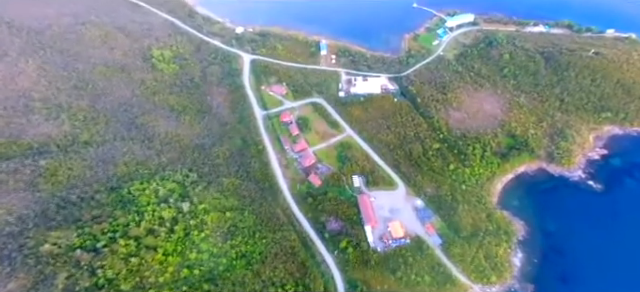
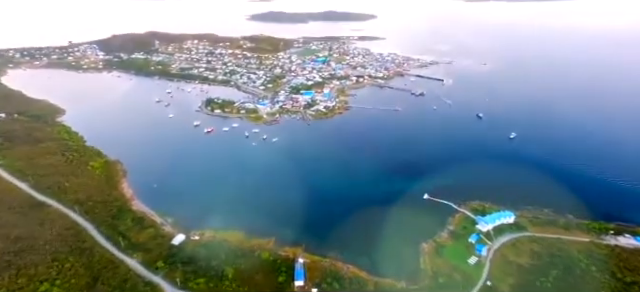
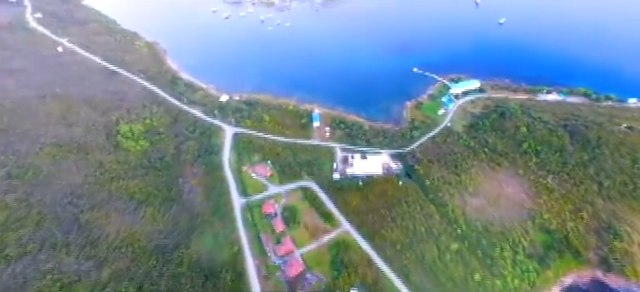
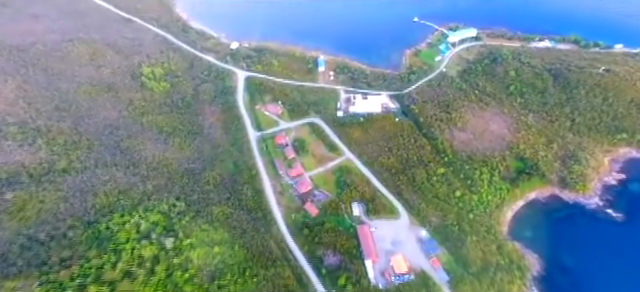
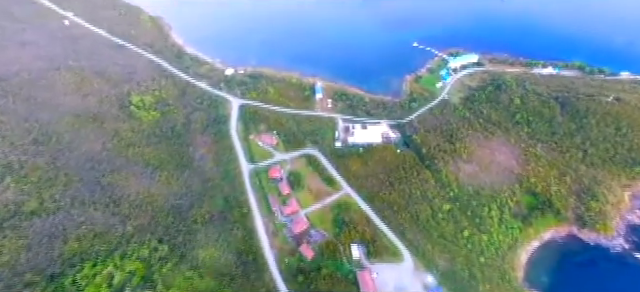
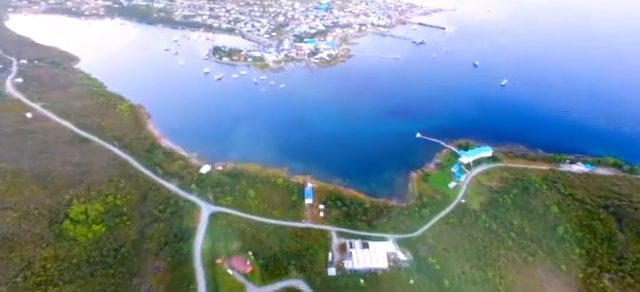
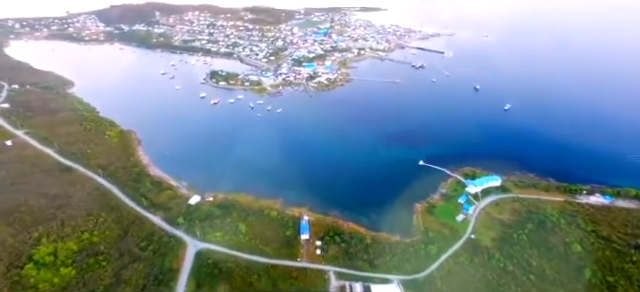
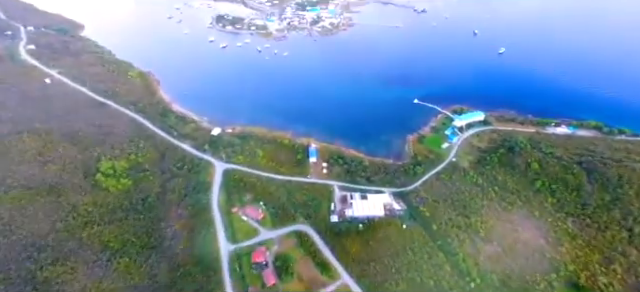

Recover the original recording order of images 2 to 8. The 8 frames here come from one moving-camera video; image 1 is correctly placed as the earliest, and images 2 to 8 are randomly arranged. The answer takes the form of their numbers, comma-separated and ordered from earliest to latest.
4, 5, 3, 8, 6, 7, 2
